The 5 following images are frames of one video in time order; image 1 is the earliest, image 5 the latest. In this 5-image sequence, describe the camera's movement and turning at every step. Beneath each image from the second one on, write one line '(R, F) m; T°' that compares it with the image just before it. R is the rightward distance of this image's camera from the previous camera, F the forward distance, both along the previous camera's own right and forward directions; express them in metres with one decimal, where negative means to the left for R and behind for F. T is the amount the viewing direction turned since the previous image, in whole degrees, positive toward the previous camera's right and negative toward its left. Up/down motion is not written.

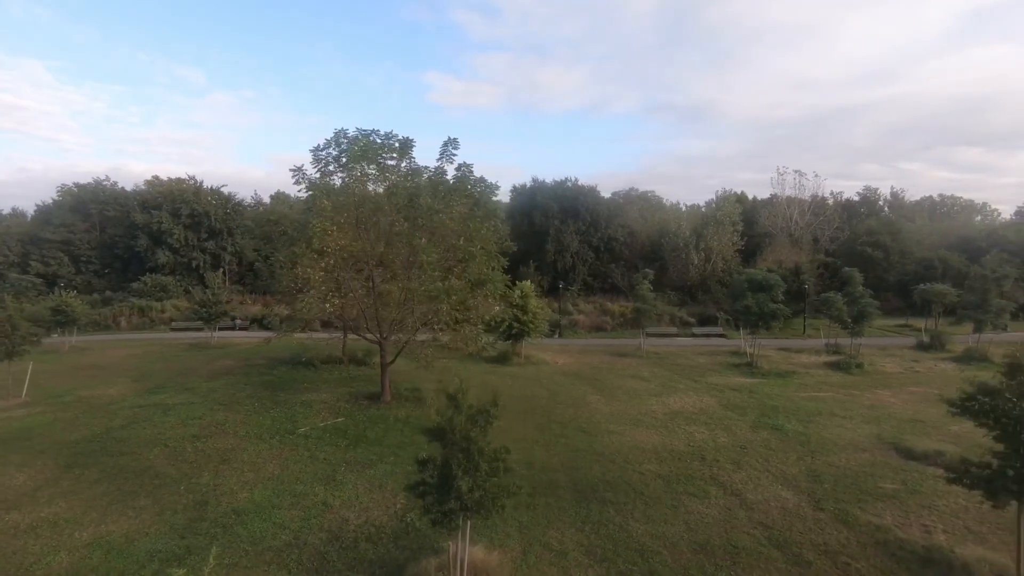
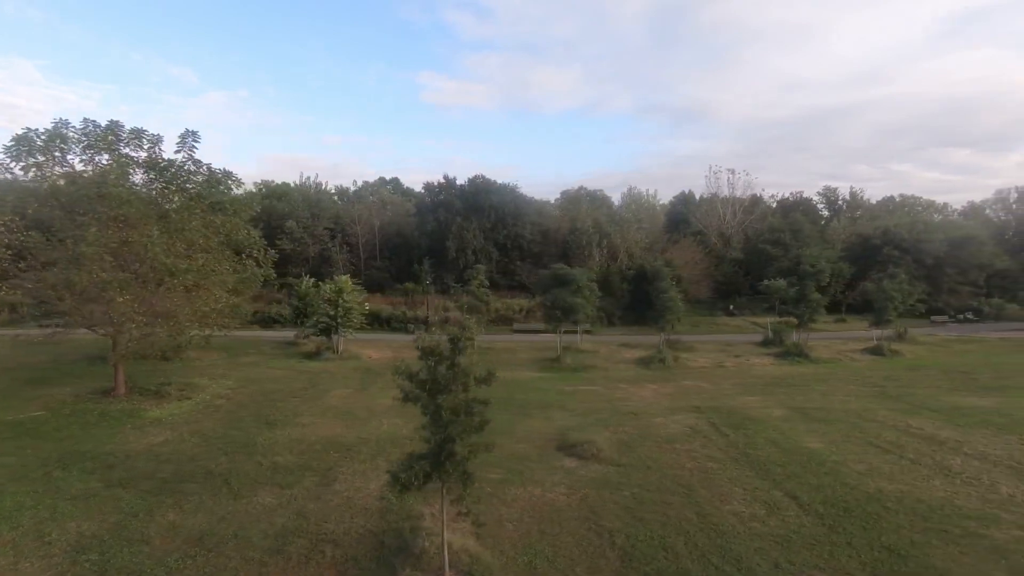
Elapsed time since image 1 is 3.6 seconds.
(+8.3, +0.1) m; +1°
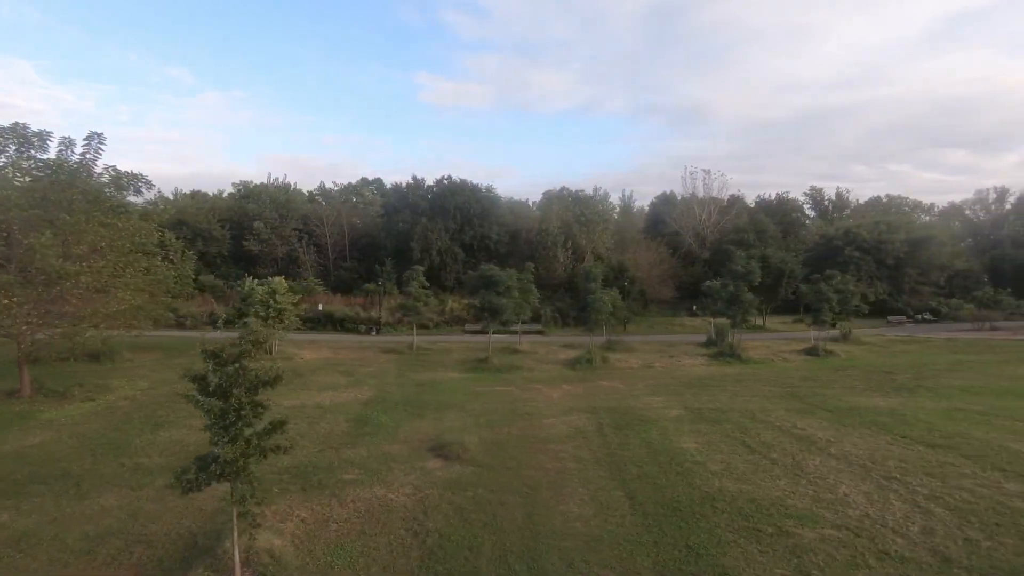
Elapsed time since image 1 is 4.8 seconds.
(+3.1, -0.1) m; 0°
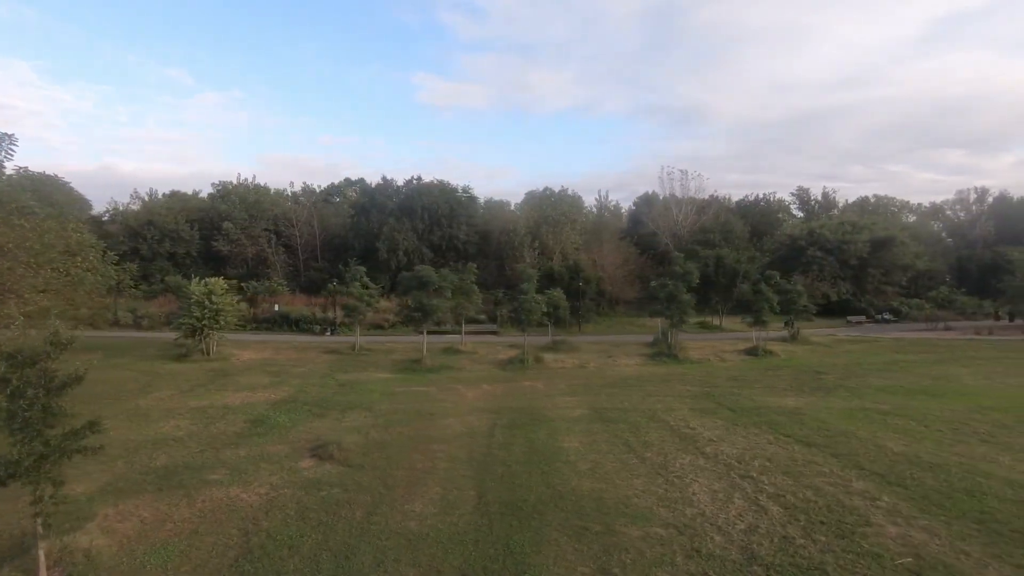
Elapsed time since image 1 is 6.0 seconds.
(+2.9, -0.1) m; 0°
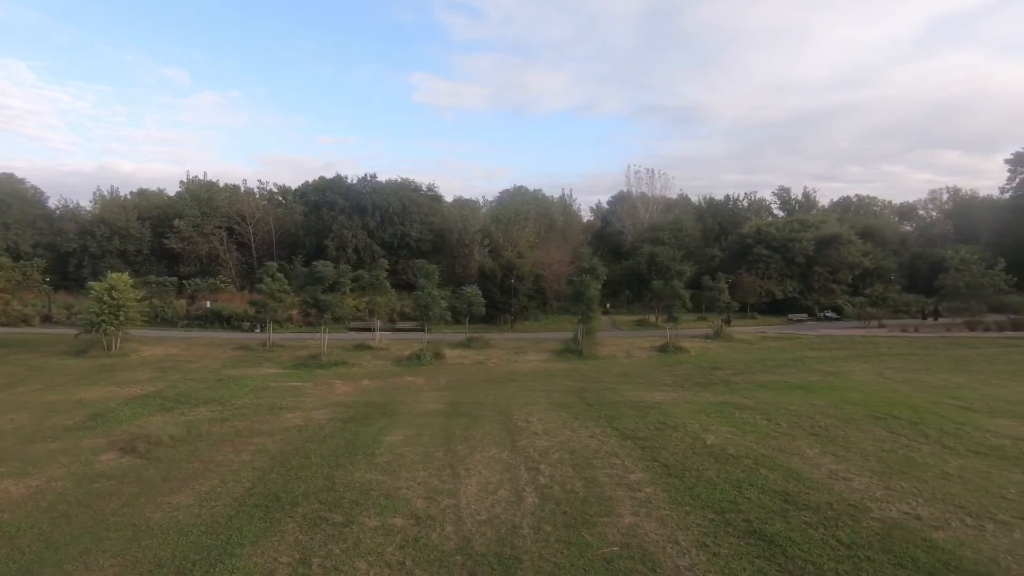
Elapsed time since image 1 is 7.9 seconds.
(+4.4, +0.1) m; 0°
